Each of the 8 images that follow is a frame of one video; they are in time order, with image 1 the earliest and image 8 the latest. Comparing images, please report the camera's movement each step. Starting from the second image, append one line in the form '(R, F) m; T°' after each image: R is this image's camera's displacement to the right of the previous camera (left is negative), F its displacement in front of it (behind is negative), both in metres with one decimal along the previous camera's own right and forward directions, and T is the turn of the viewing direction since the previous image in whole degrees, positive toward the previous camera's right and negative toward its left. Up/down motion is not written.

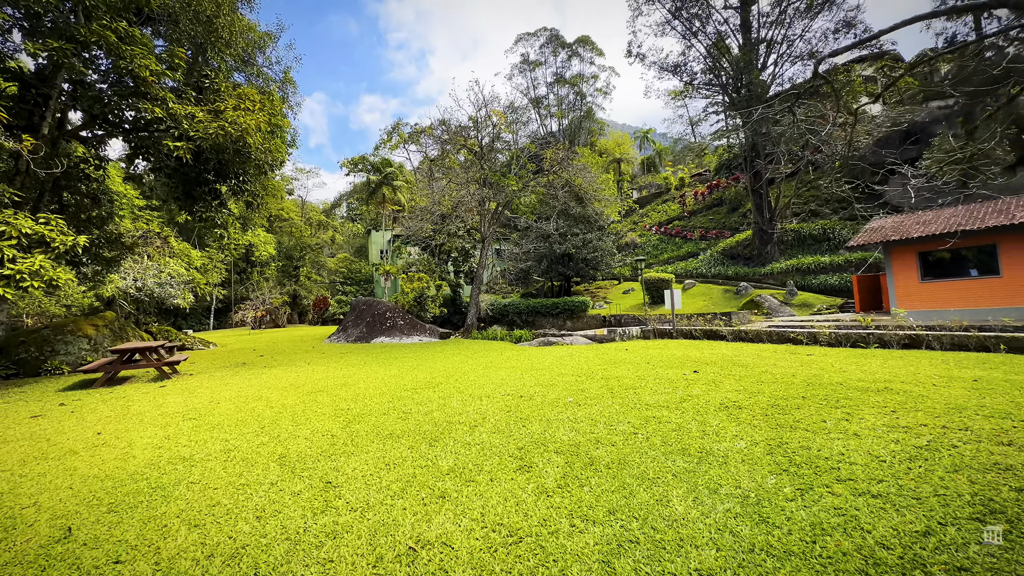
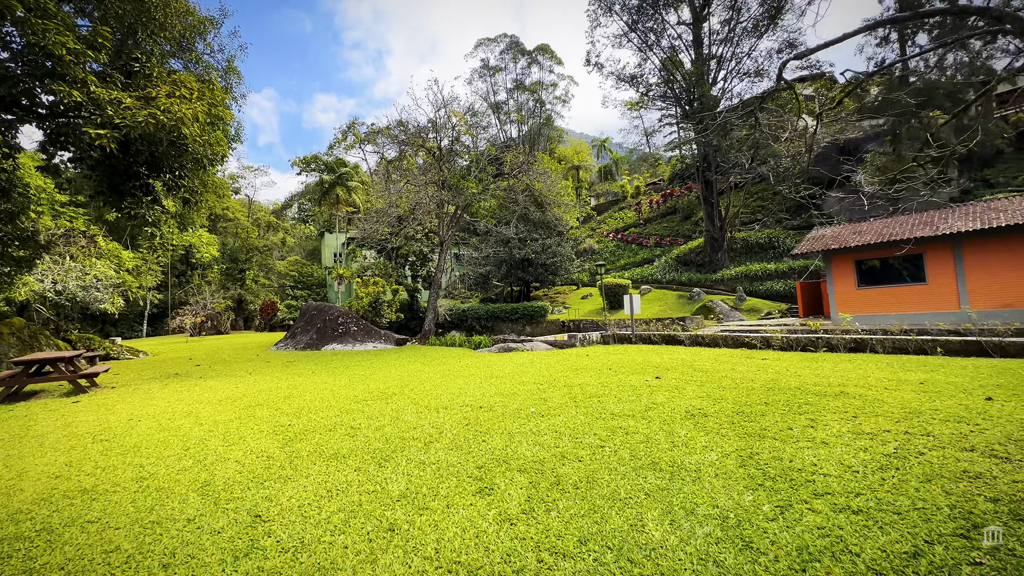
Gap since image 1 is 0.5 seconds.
(0.0, +0.2) m; +5°
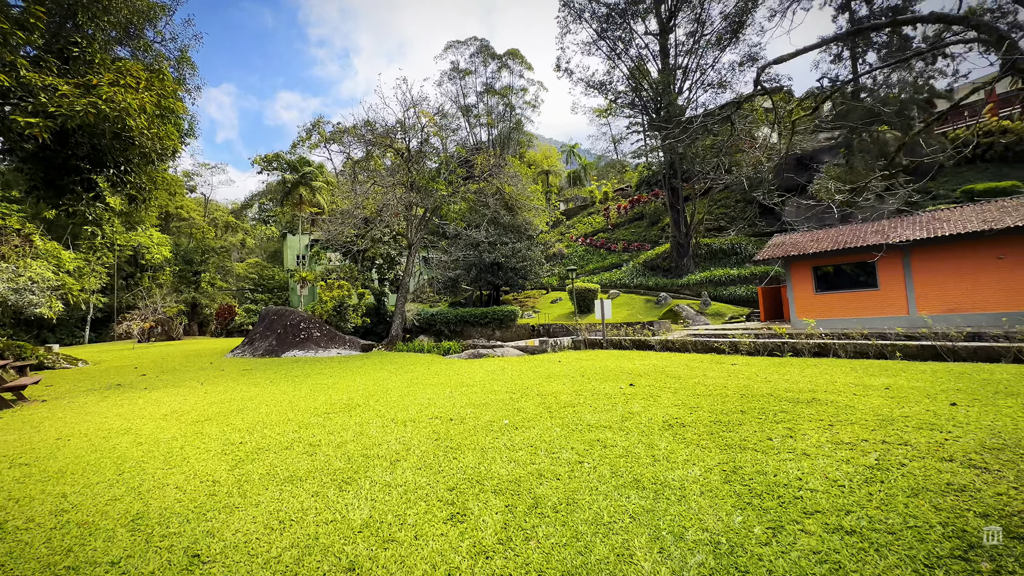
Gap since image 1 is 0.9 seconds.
(0.0, +0.2) m; +4°
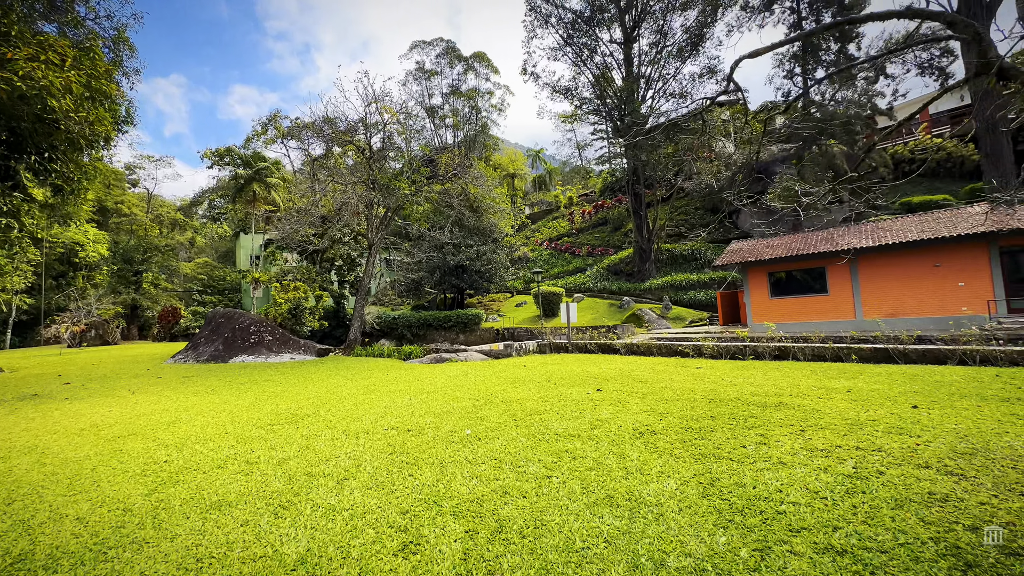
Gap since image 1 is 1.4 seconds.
(0.0, +0.2) m; +5°
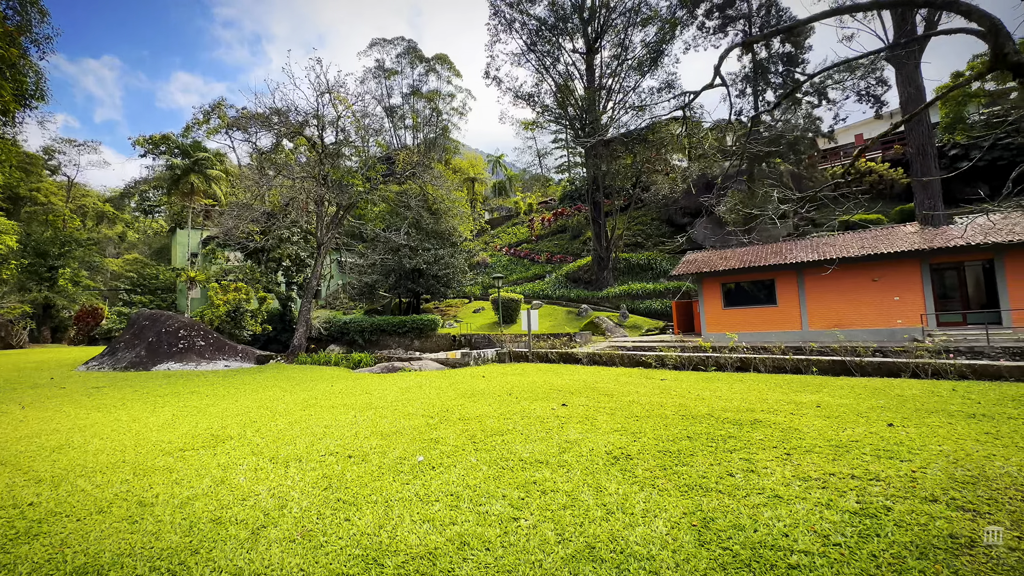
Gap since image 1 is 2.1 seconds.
(0.0, +0.4) m; +5°
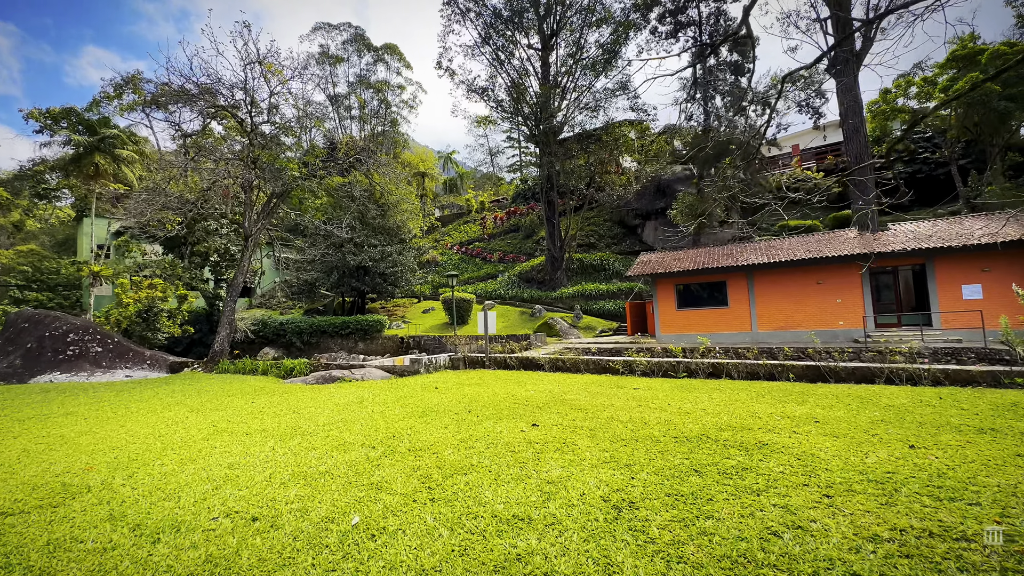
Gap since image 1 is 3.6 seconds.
(-0.1, +0.7) m; +6°
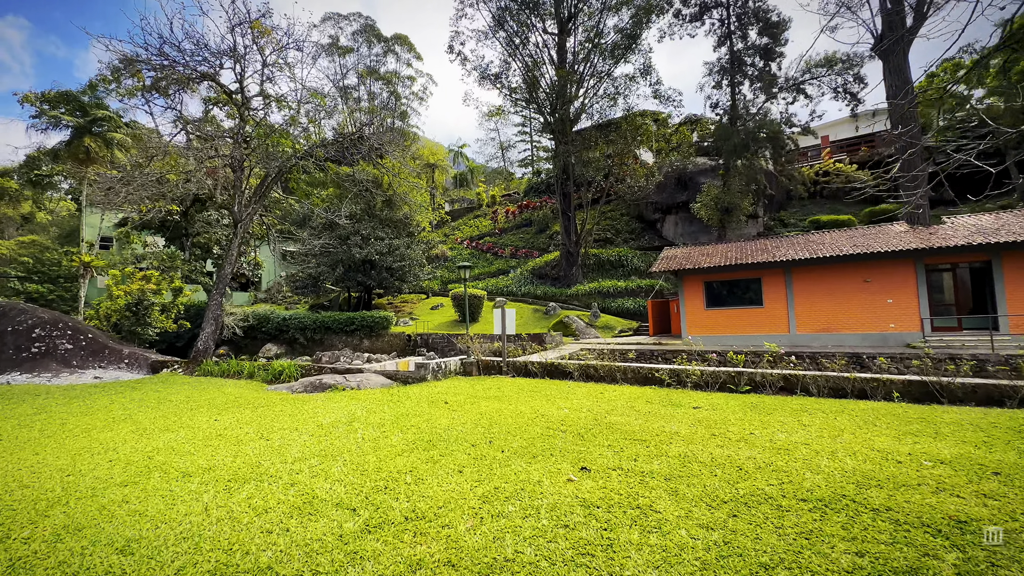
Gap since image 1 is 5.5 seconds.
(-0.2, +1.1) m; -1°
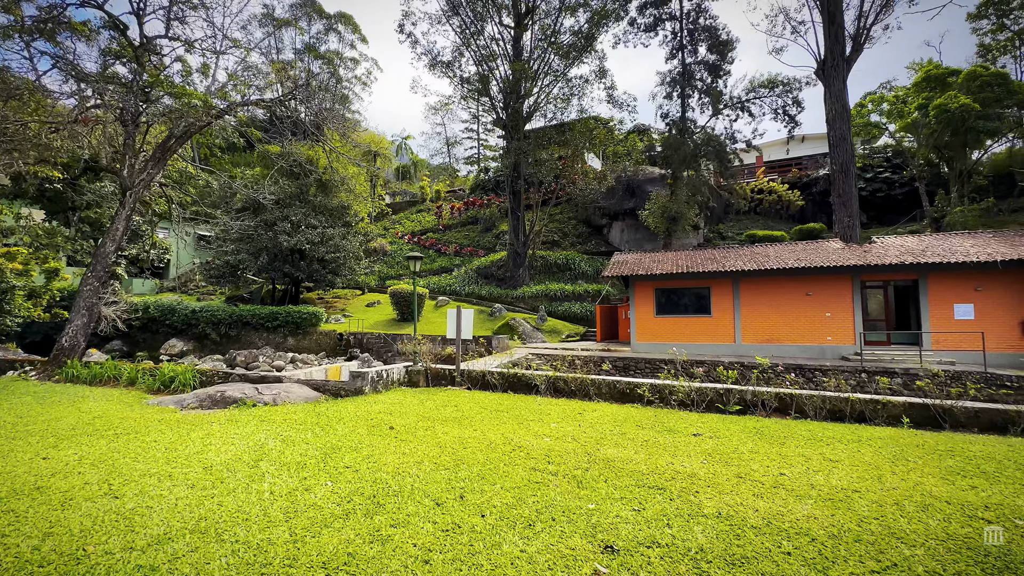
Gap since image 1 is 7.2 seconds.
(-0.3, +0.9) m; +8°
